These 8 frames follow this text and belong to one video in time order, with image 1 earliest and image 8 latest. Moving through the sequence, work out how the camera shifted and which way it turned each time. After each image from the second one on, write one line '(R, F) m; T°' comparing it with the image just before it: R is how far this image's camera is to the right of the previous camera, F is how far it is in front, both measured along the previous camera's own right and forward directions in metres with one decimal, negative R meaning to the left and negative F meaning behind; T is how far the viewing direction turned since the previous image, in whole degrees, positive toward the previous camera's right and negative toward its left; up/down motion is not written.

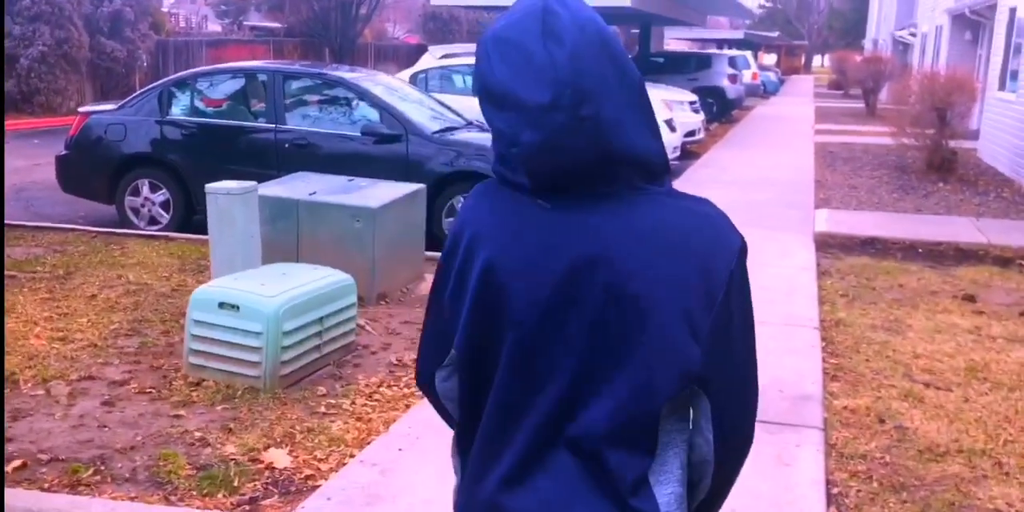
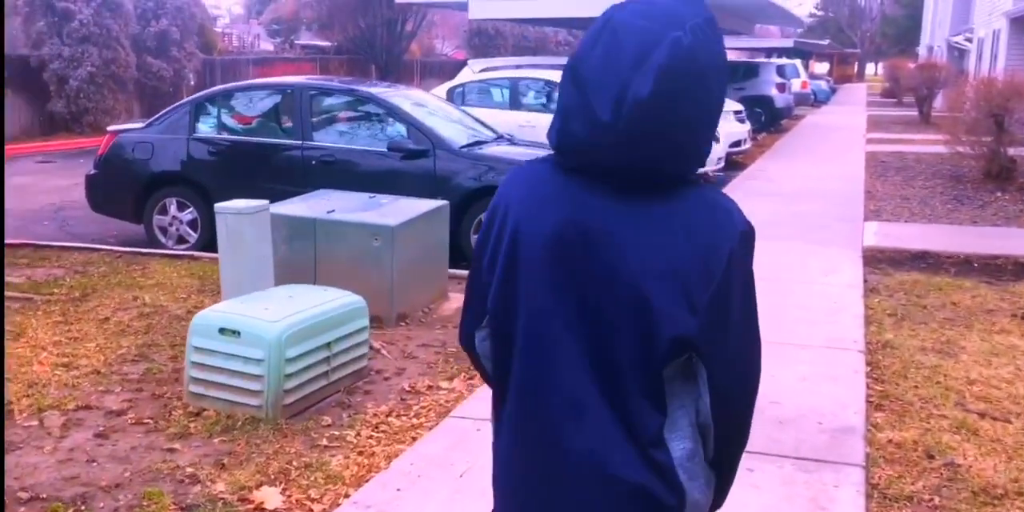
(+0.2, +0.3) m; -3°
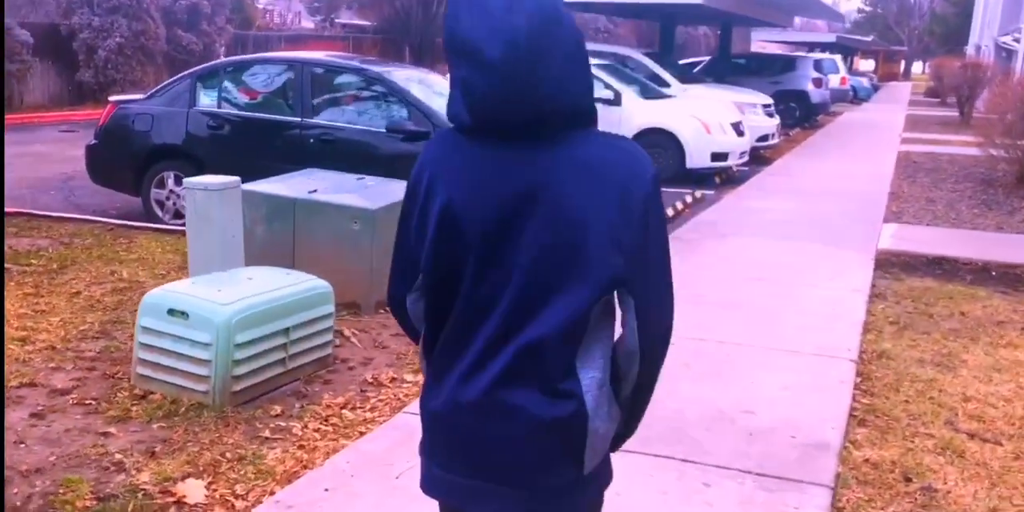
(+0.3, +0.2) m; -2°
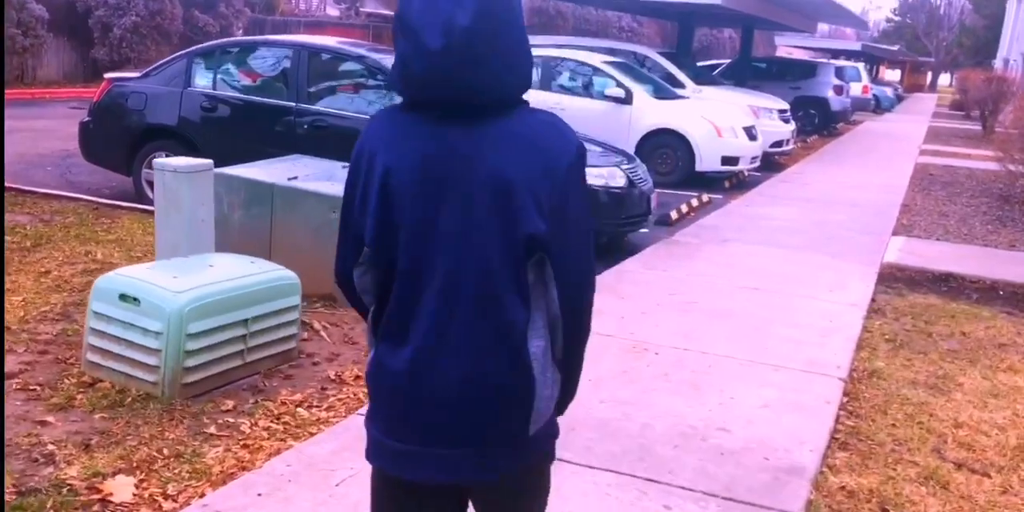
(+0.2, +0.2) m; -1°
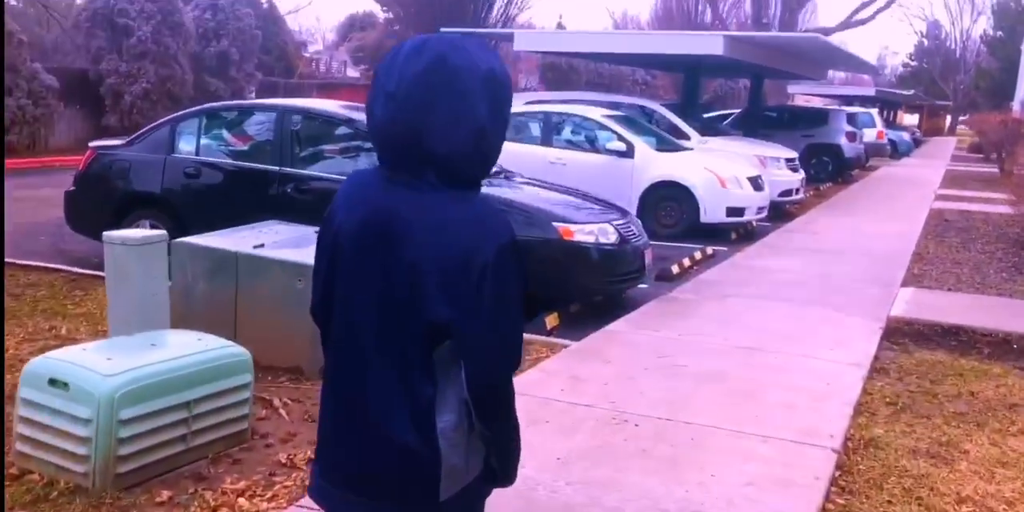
(+0.3, +0.3) m; -1°
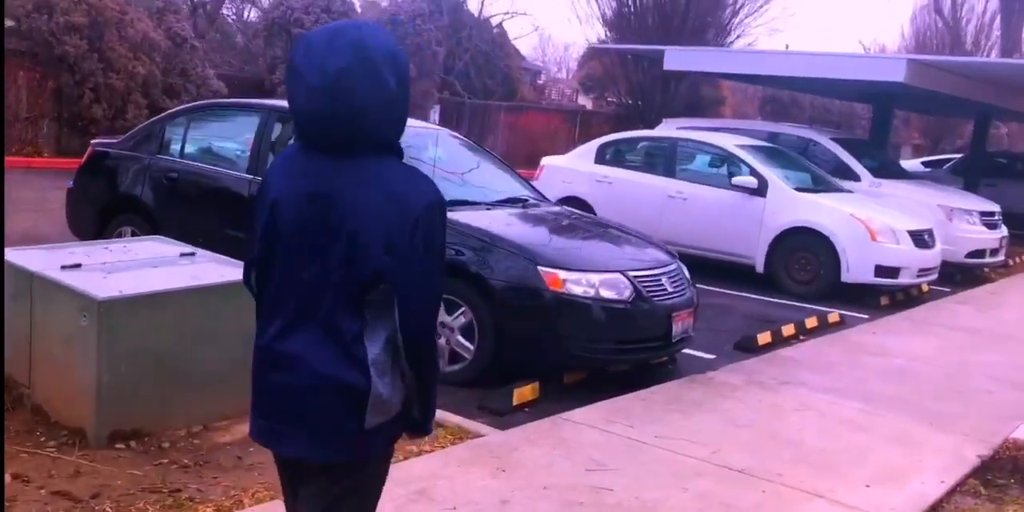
(+1.5, +1.8) m; -13°
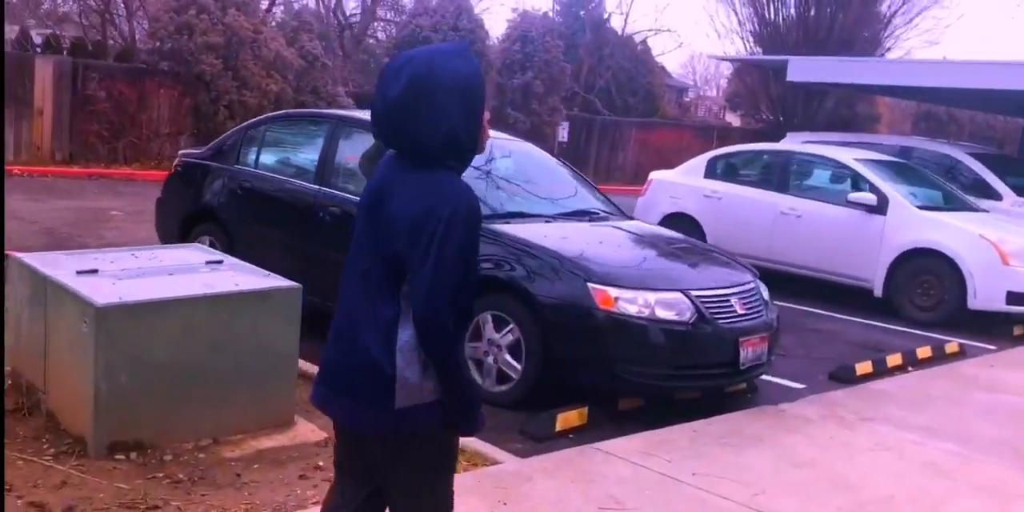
(+0.5, +0.4) m; -8°
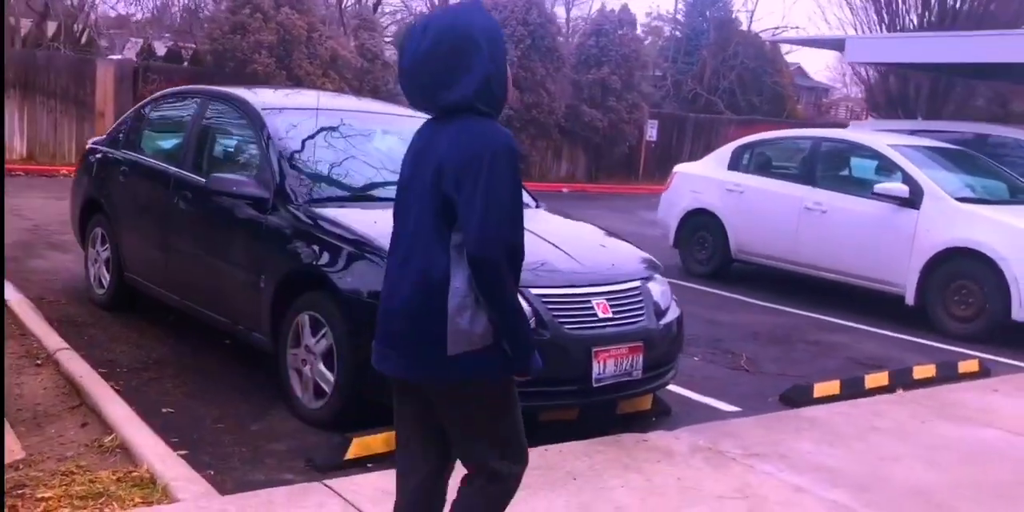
(+1.6, +1.1) m; -8°
